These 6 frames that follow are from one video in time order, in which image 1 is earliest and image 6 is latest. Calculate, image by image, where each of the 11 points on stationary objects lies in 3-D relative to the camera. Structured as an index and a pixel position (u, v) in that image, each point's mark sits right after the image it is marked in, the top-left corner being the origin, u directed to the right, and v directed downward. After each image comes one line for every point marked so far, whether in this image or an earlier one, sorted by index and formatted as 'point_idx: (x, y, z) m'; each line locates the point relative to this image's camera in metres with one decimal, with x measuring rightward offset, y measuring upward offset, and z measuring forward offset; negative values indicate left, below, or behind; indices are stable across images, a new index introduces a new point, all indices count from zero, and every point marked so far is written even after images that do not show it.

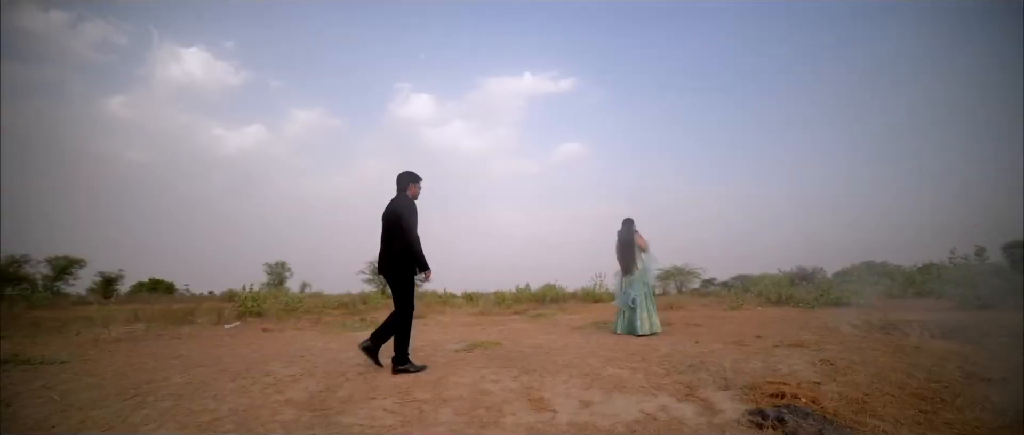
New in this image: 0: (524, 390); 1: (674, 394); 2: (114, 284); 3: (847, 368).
0: (+0.1, -1.5, +4.5) m
1: (+1.3, -1.5, +4.4) m
2: (-7.7, -1.3, +10.3) m
3: (+2.8, -1.3, +4.5) m
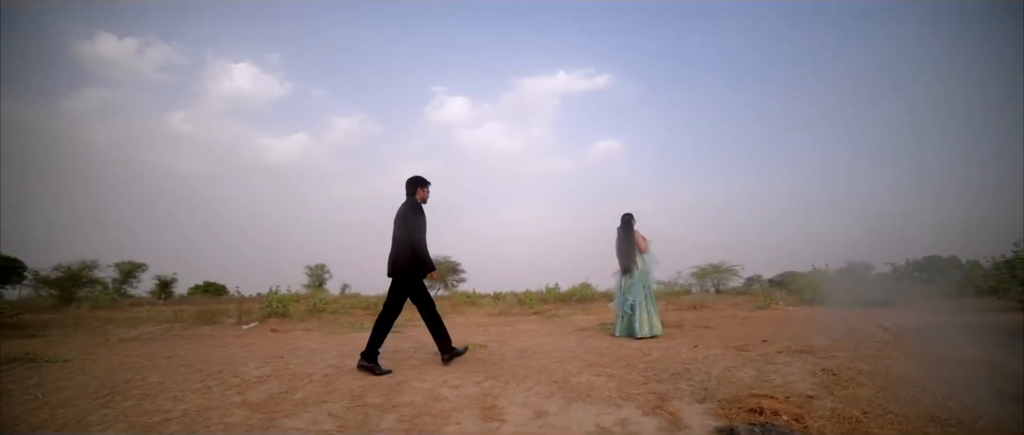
0: (-0.3, -1.4, +4.3) m
1: (+1.0, -1.4, +4.0) m
2: (-7.1, -1.4, +11.1) m
3: (+2.5, -1.2, +3.9) m
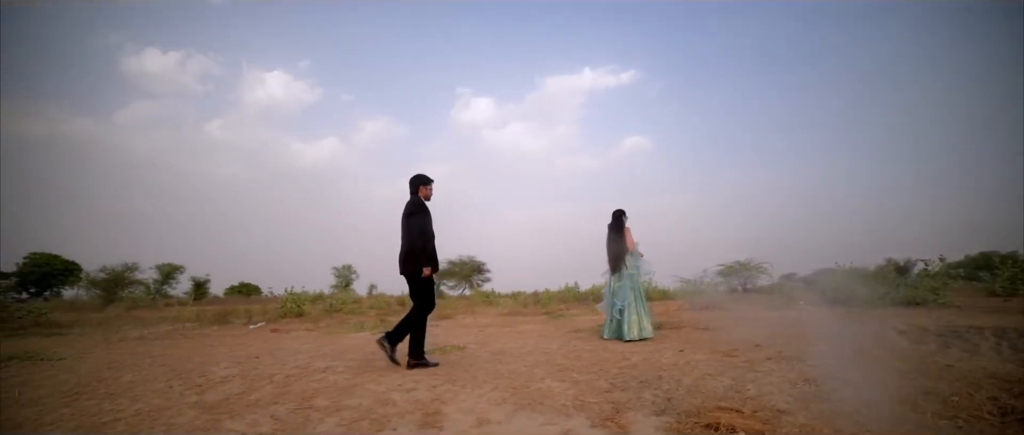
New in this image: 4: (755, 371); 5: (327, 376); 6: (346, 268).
0: (-0.6, -1.4, +4.1) m
1: (+0.5, -1.4, +3.6) m
2: (-6.7, -1.5, +11.6) m
3: (+2.0, -1.1, +3.4) m
4: (+1.8, -1.1, +4.0) m
5: (-1.6, -1.4, +4.6) m
6: (-4.2, -1.3, +13.3) m
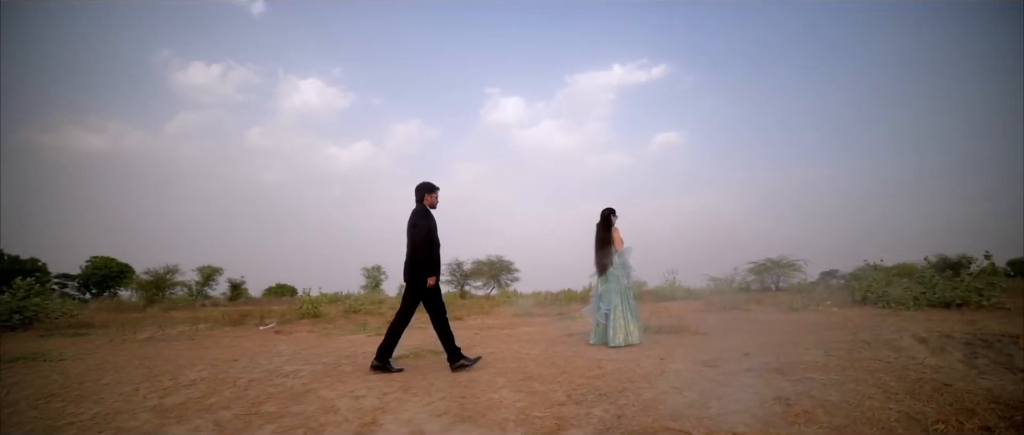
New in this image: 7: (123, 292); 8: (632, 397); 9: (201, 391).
0: (-1.0, -1.4, +3.9) m
1: (+0.1, -1.3, +3.3) m
2: (-6.2, -1.6, +12.0) m
3: (+1.5, -1.0, +2.8) m
4: (+1.4, -1.1, +3.5) m
5: (-1.9, -1.4, +4.5) m
6: (-3.4, -1.3, +13.4) m
7: (-9.6, -1.8, +13.2) m
8: (+0.8, -1.2, +3.6) m
9: (-2.6, -1.5, +4.5) m
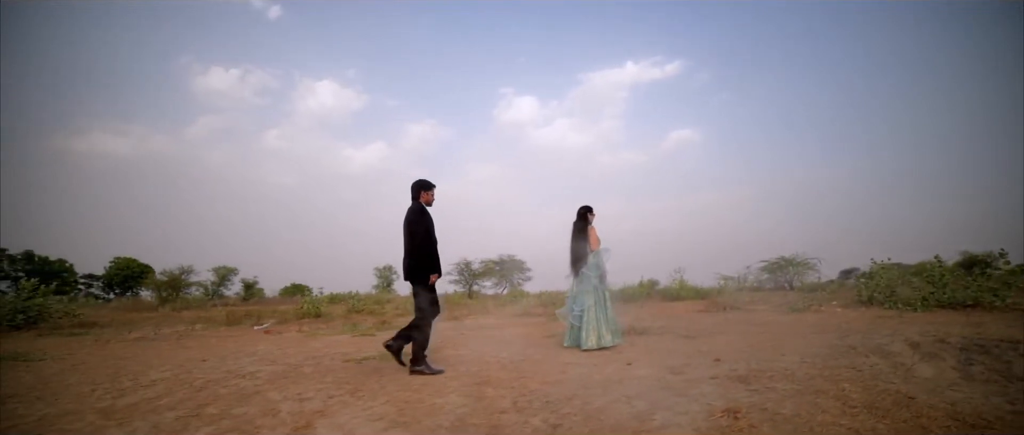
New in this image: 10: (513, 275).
0: (-1.4, -1.4, +3.7) m
1: (-0.3, -1.3, +3.0) m
2: (-5.9, -1.6, +12.2) m
3: (+1.1, -1.0, +2.5) m
4: (+1.0, -1.0, +3.1) m
5: (-2.2, -1.4, +4.4) m
6: (-3.1, -1.3, +13.4) m
7: (-9.3, -1.9, +13.5) m
8: (+0.4, -1.1, +3.2) m
9: (-2.9, -1.4, +4.4) m
10: (0.0, -1.4, +13.0) m
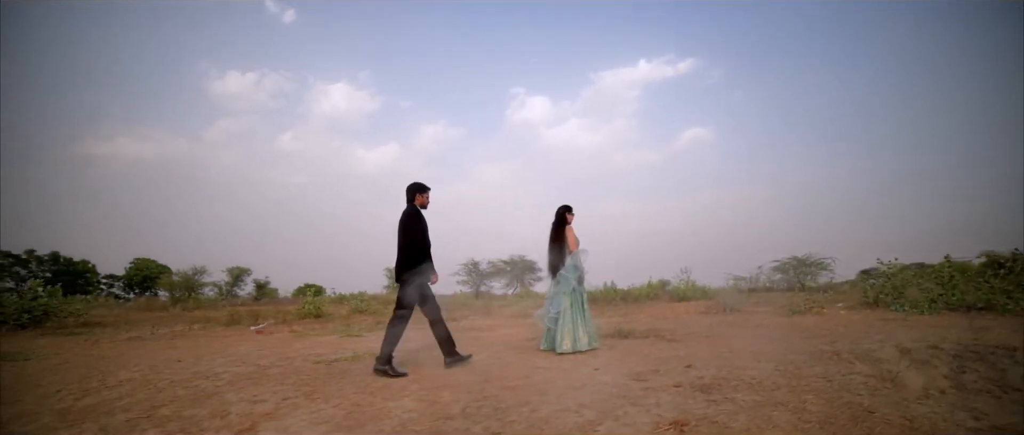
0: (-1.7, -1.3, +3.5) m
1: (-0.6, -1.2, +2.8) m
2: (-5.7, -1.6, +12.3) m
3: (+0.7, -0.9, +2.2) m
4: (+0.7, -1.0, +2.8) m
5: (-2.5, -1.3, +4.3) m
6: (-2.9, -1.3, +13.3) m
7: (-9.0, -1.9, +13.8) m
8: (+0.1, -1.1, +3.0) m
9: (-3.2, -1.4, +4.3) m
10: (+0.3, -1.4, +12.8) m
